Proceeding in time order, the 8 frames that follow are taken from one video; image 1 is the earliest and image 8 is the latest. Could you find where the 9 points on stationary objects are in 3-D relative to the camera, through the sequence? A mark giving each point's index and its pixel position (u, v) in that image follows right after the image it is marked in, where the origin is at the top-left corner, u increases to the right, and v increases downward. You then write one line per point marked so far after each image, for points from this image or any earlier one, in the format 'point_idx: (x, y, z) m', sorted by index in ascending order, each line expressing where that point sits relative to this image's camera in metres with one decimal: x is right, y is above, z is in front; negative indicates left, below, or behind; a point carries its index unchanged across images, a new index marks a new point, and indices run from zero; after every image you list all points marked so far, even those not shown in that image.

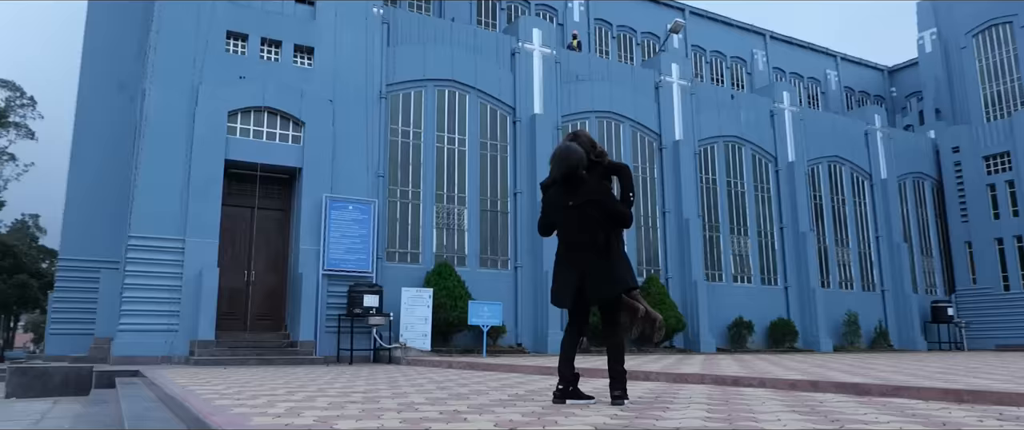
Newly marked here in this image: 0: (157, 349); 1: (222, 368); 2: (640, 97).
0: (-5.9, -2.2, +12.2) m
1: (-4.5, -2.4, +11.2) m
2: (+3.3, +3.0, +18.7) m
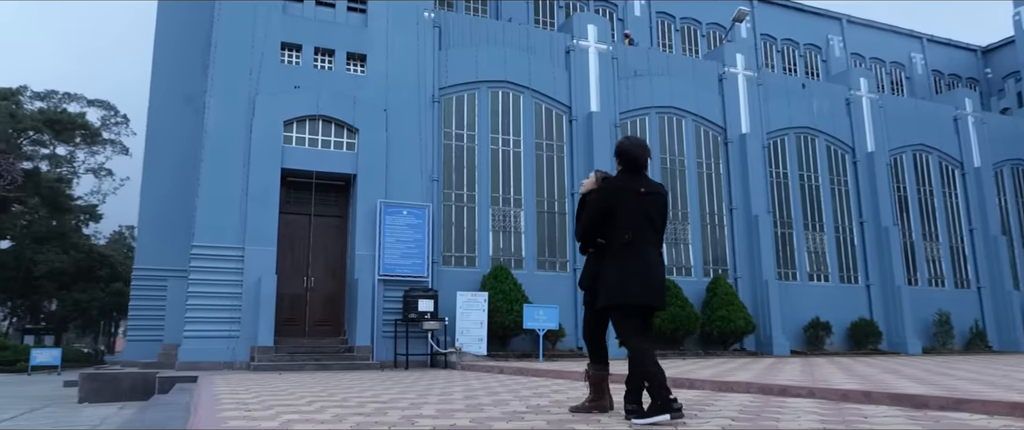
0: (-5.0, -2.4, +12.5) m
1: (-3.7, -2.5, +11.4) m
2: (+4.7, +3.1, +18.1) m
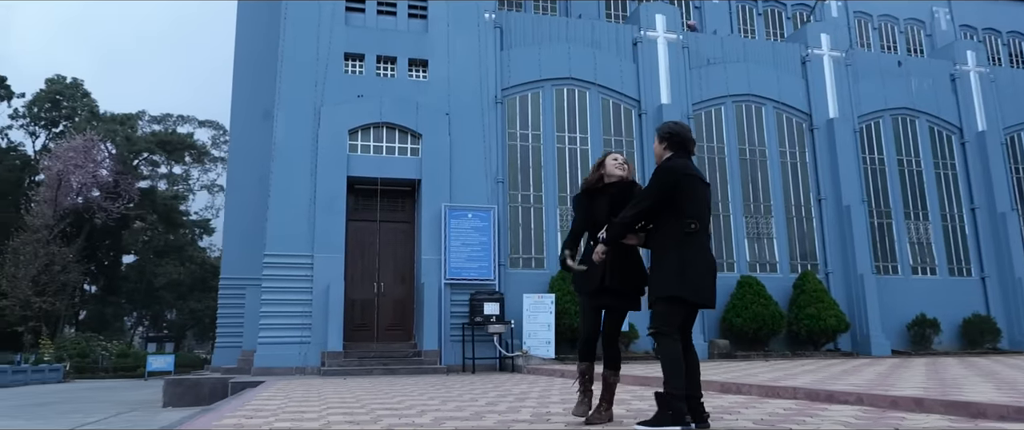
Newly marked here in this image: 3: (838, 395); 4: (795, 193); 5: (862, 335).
0: (-3.9, -2.5, +12.9) m
1: (-2.7, -2.6, +11.6) m
2: (+6.3, +3.3, +17.0) m
3: (+2.4, -1.4, +5.5) m
4: (+6.4, +0.5, +16.6) m
5: (+7.6, -2.6, +15.9) m
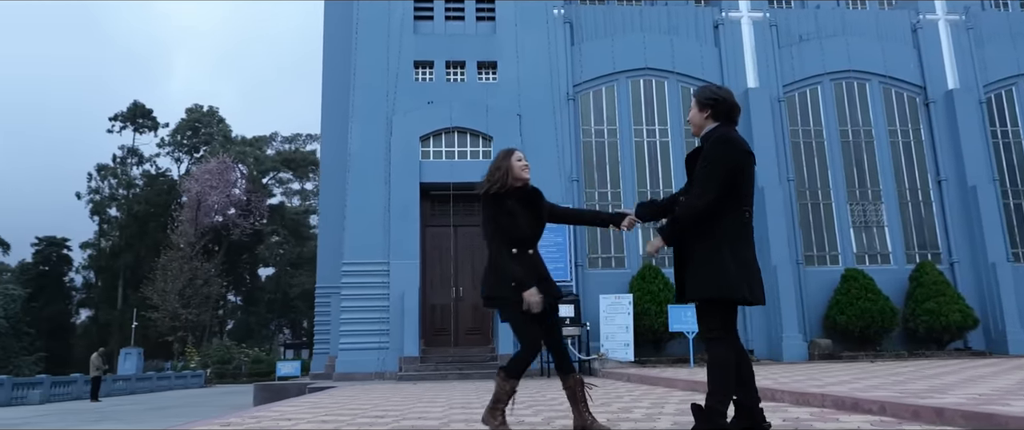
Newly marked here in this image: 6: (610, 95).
0: (-2.5, -2.7, +13.1) m
1: (-1.6, -2.7, +11.7) m
2: (+8.0, +3.6, +15.4) m
3: (+2.3, -1.2, +4.8) m
4: (+8.1, +0.8, +15.0) m
5: (+9.3, -2.2, +14.0) m
6: (+2.0, +2.4, +14.9) m
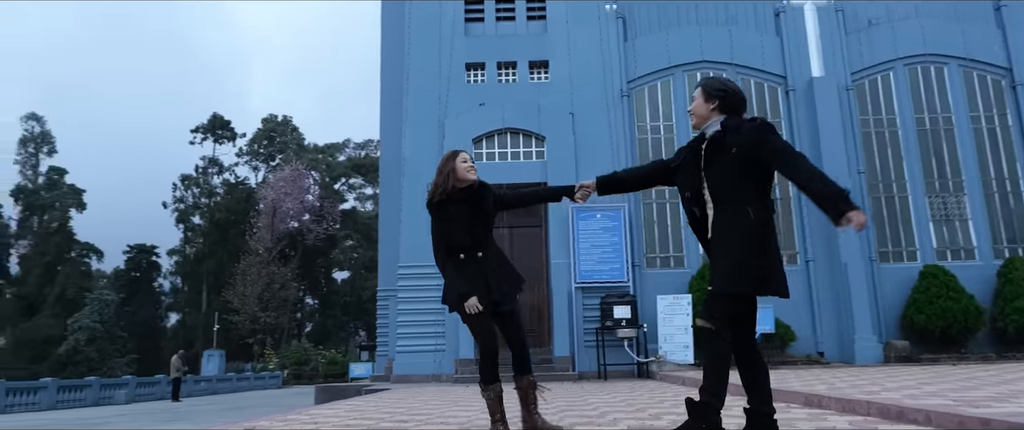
0: (-1.5, -2.8, +13.2) m
1: (-0.8, -2.7, +11.7) m
2: (+9.0, +3.7, +14.4) m
3: (+2.4, -1.2, +4.4) m
4: (+9.2, +1.0, +14.0) m
5: (+10.3, -2.0, +12.8) m
6: (+3.0, +2.5, +14.5) m
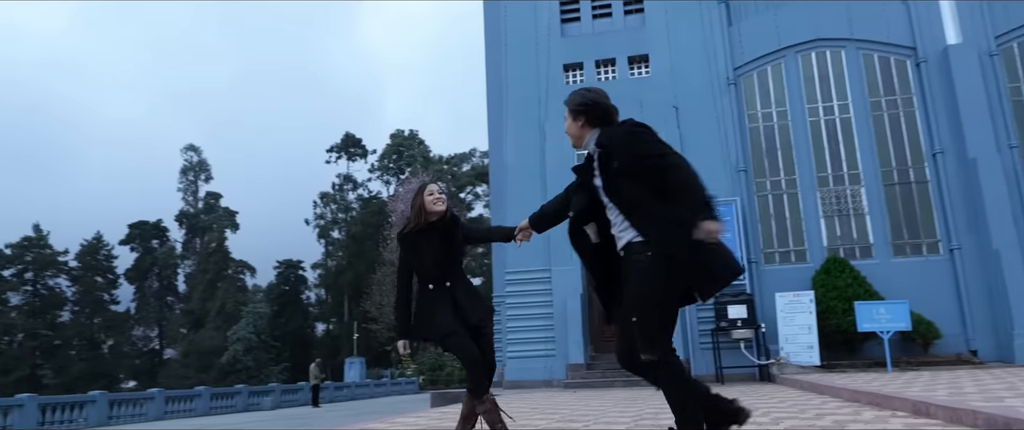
0: (+0.5, -2.8, +13.1) m
1: (+0.9, -2.8, +11.5) m
2: (+10.7, +4.2, +12.4) m
3: (+2.6, -1.1, +3.7) m
4: (+10.9, +1.4, +11.9) m
5: (+11.9, -1.5, +10.6) m
6: (+4.9, +2.6, +13.6) m
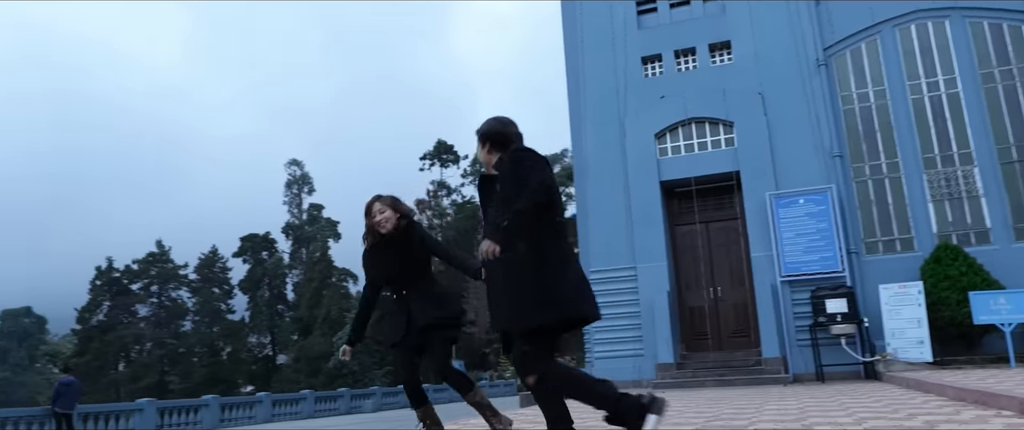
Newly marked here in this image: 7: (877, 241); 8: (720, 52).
0: (+2.0, -2.8, +12.8) m
1: (+2.2, -2.7, +11.1) m
2: (+11.8, +4.6, +10.8) m
3: (+2.8, -0.9, +3.3) m
4: (+12.0, +1.9, +10.2) m
5: (+13.0, -1.0, +8.8) m
6: (+6.3, +2.9, +12.7) m
7: (+6.0, -0.4, +12.1) m
8: (+3.9, +3.0, +13.6) m
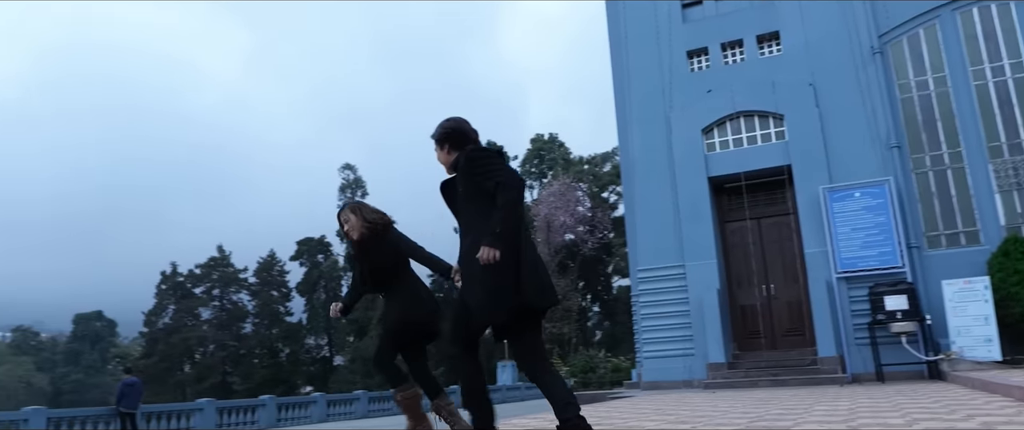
0: (+2.9, -2.7, +12.6) m
1: (+2.9, -2.7, +10.9) m
2: (+12.3, +4.9, +9.8) m
3: (+2.9, -0.9, +3.0) m
4: (+12.6, +2.1, +9.3) m
5: (+13.5, -0.7, +7.8) m
6: (+7.0, +3.0, +12.1) m
7: (+6.8, -0.3, +11.6) m
8: (+4.7, +3.1, +13.2) m
